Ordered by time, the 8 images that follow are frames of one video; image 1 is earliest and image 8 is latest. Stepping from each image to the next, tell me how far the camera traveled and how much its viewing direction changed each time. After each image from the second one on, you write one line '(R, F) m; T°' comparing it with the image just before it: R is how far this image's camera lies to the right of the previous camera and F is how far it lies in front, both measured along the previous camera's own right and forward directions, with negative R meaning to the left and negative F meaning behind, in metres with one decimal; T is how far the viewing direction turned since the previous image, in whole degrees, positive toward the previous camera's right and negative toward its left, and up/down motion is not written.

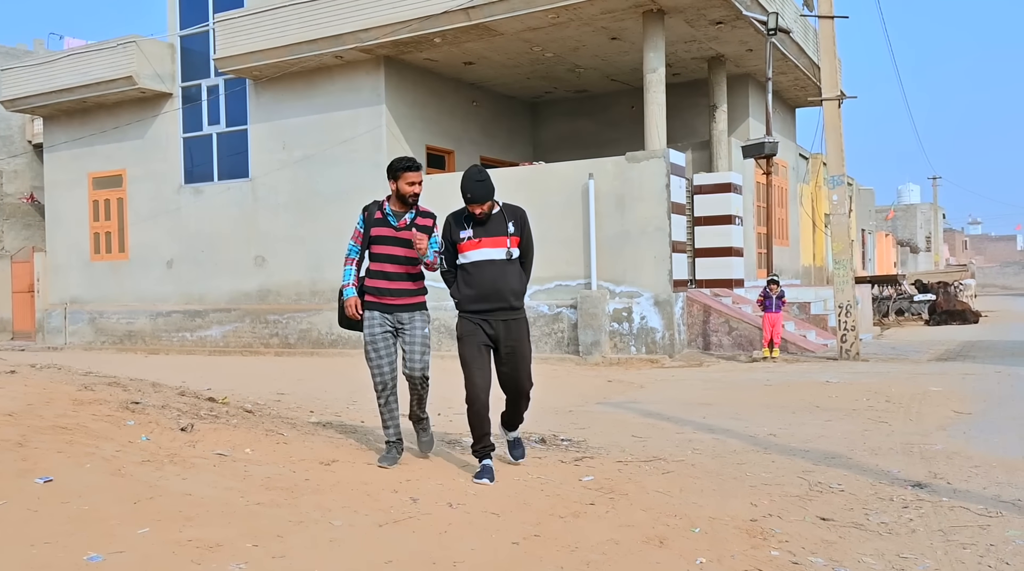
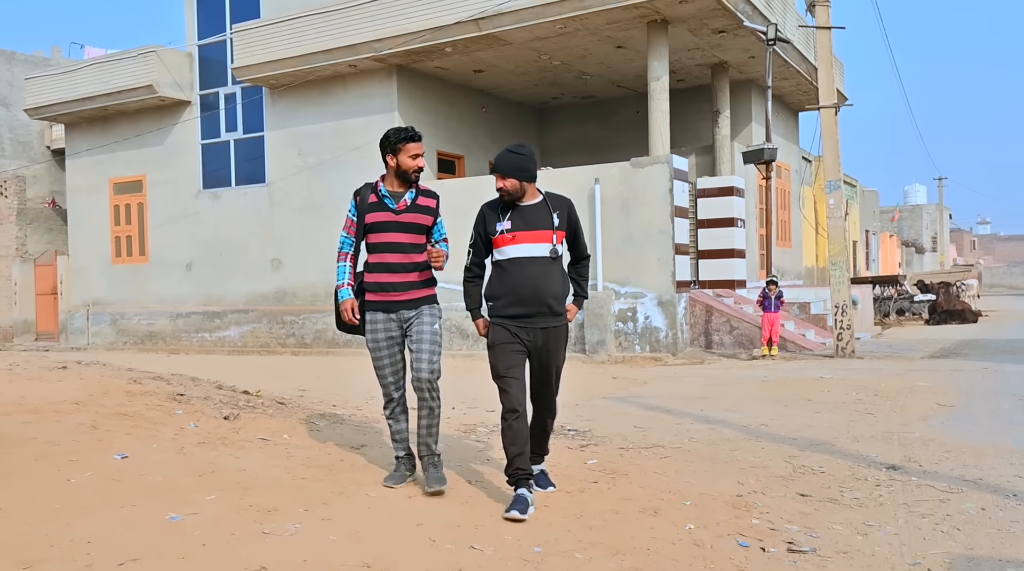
(0.0, -0.5) m; 0°
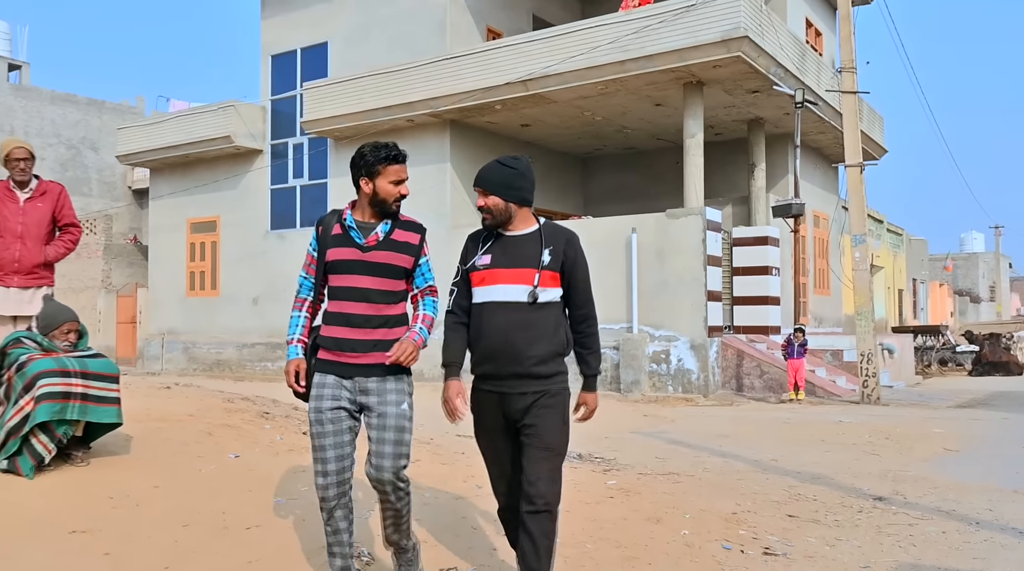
(+0.1, -0.9) m; -3°
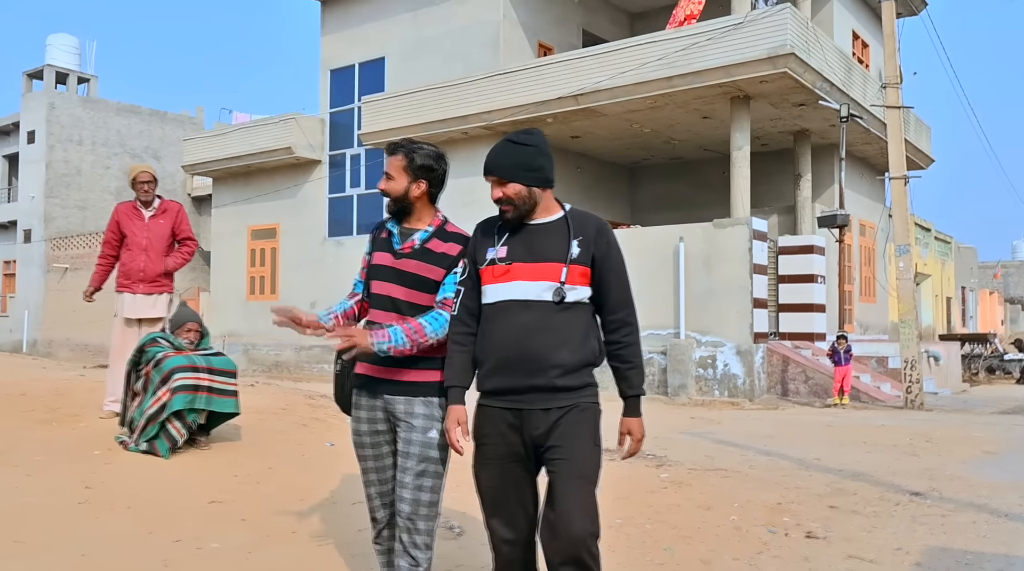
(-0.1, -0.5) m; -3°
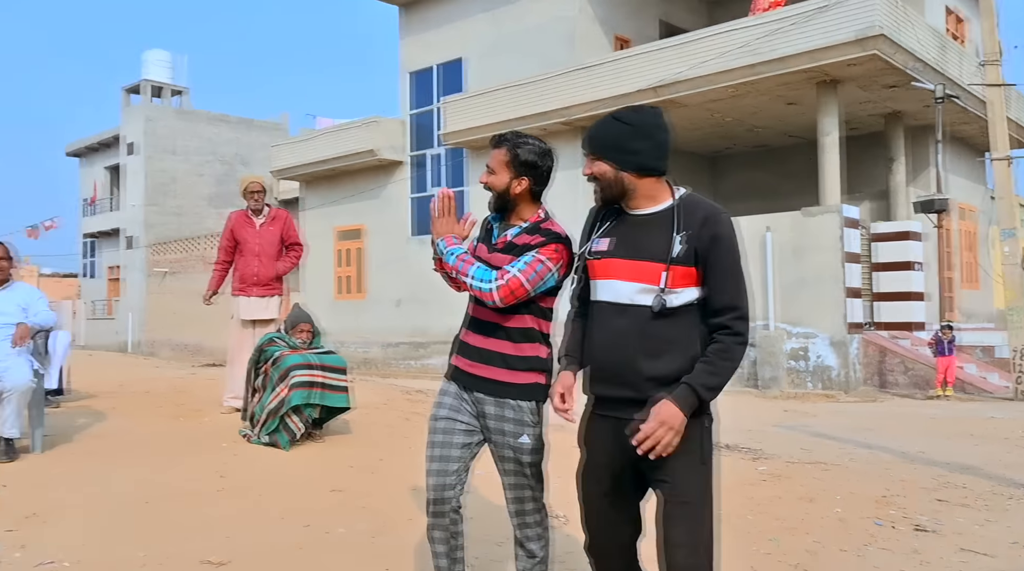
(-0.1, 0.0) m; -5°
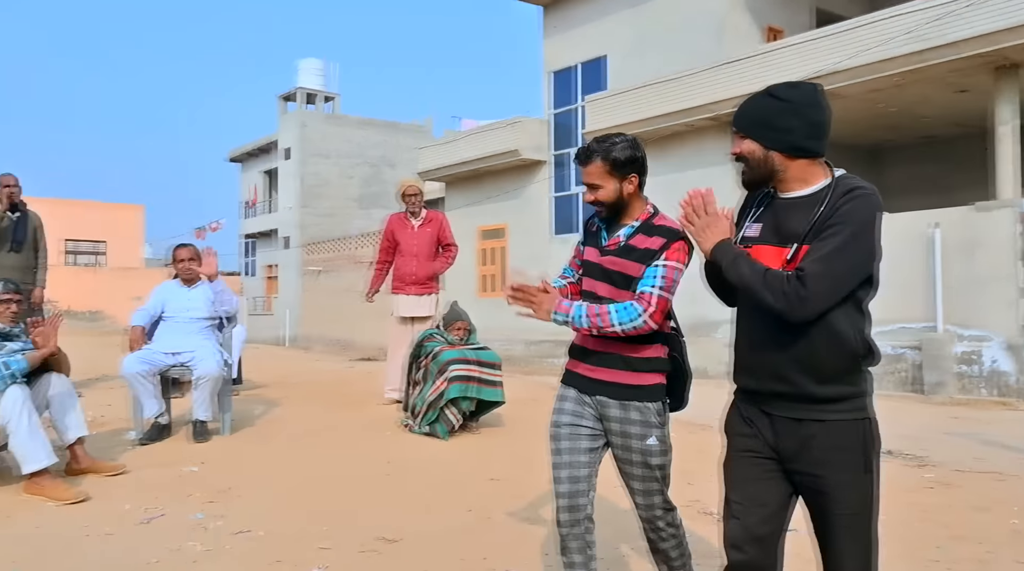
(-0.1, -0.1) m; -9°
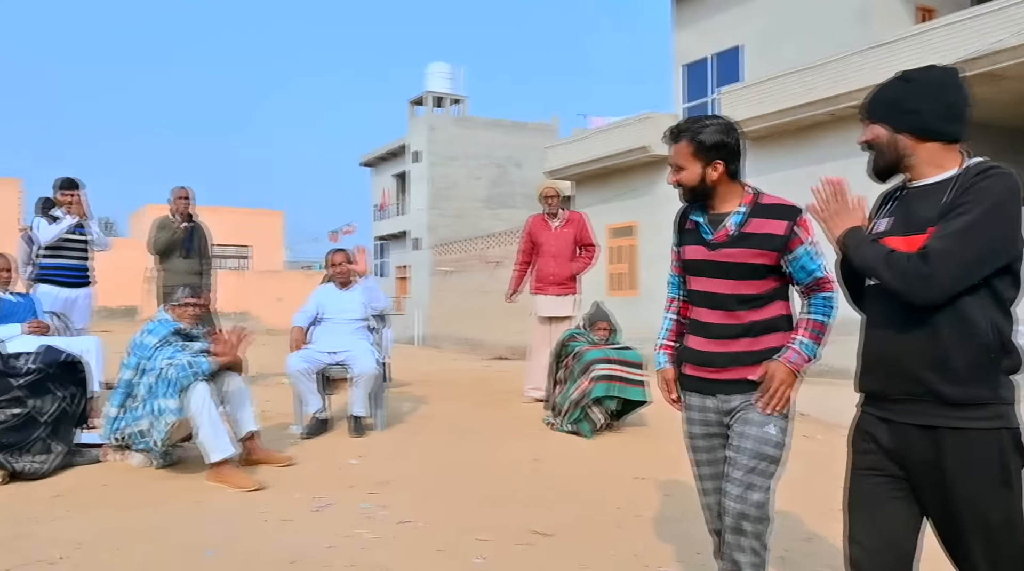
(-0.1, -0.1) m; -8°
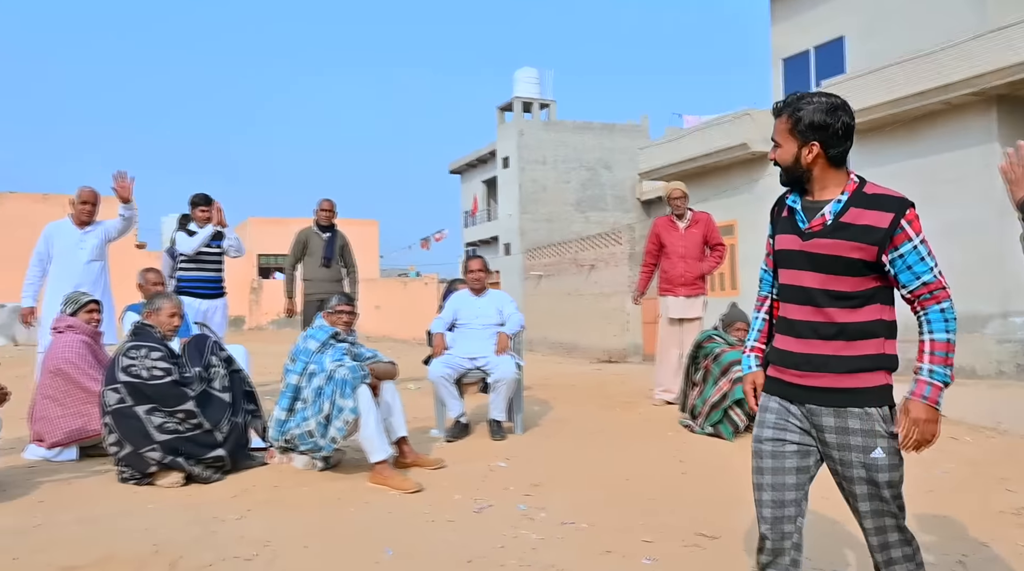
(-0.3, -0.1) m; -6°
